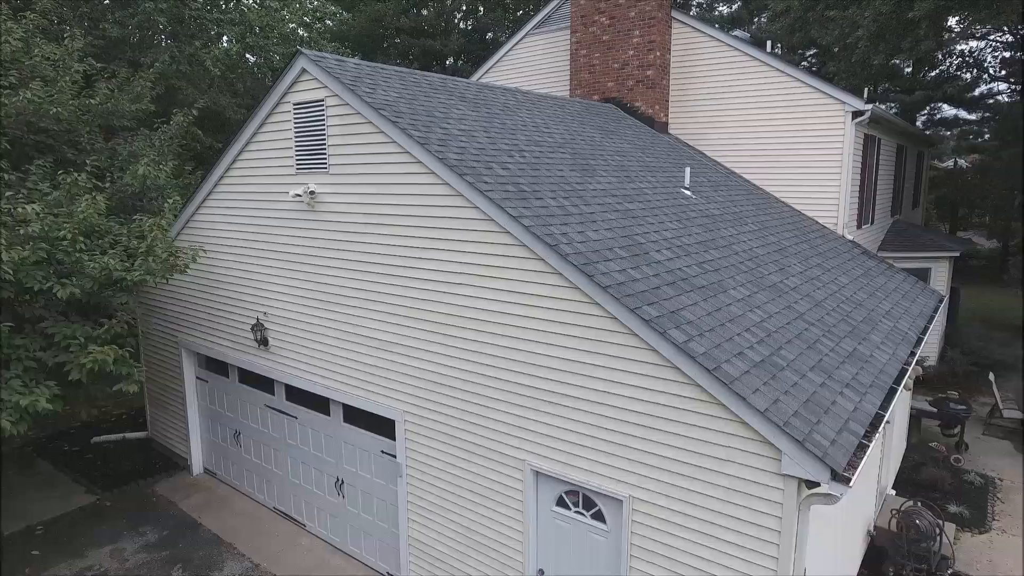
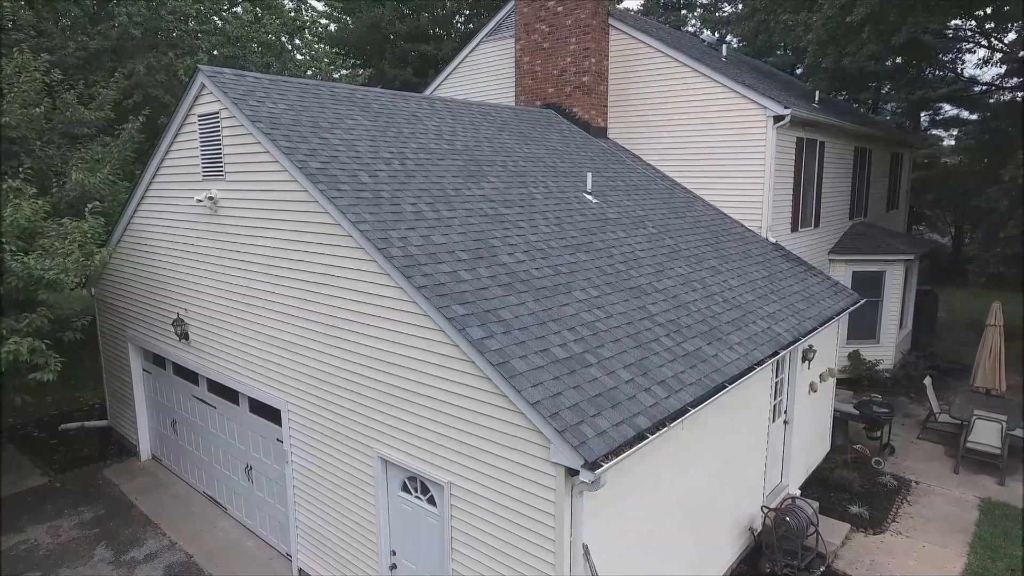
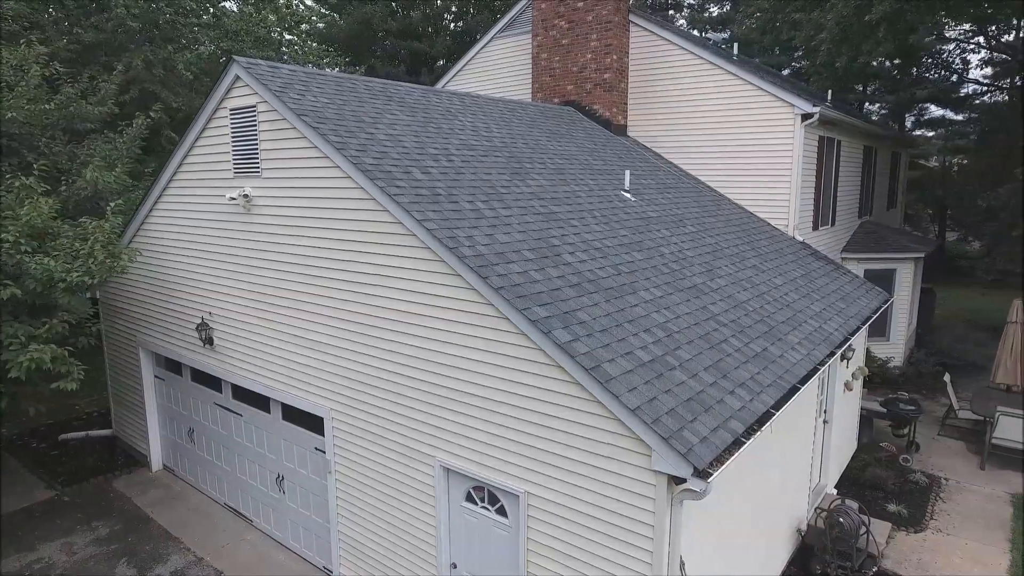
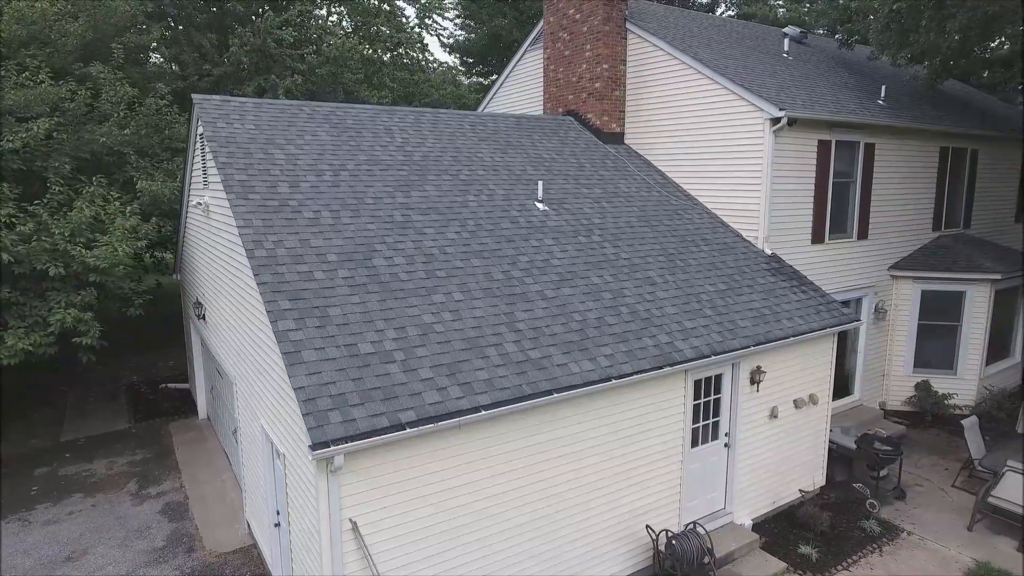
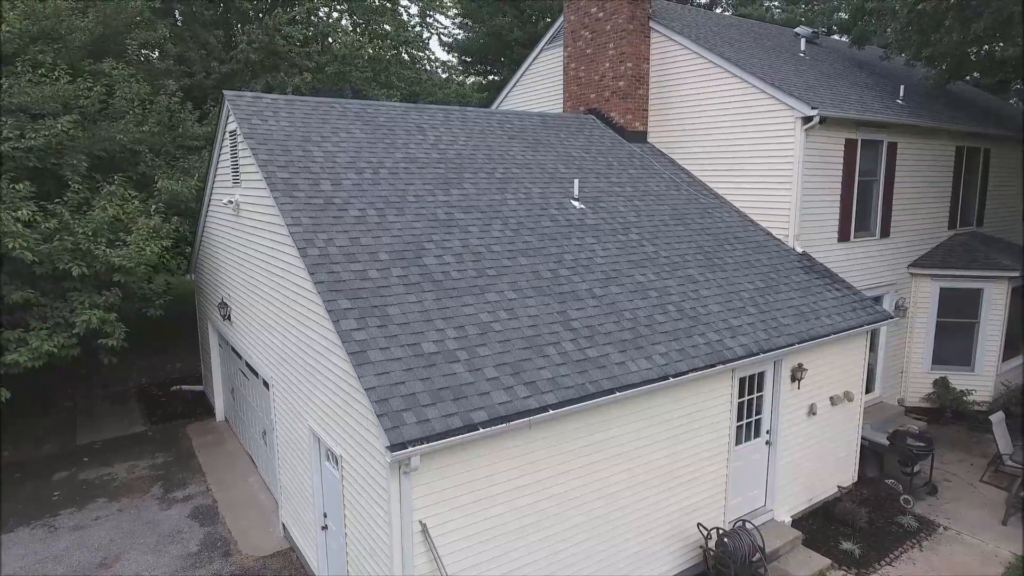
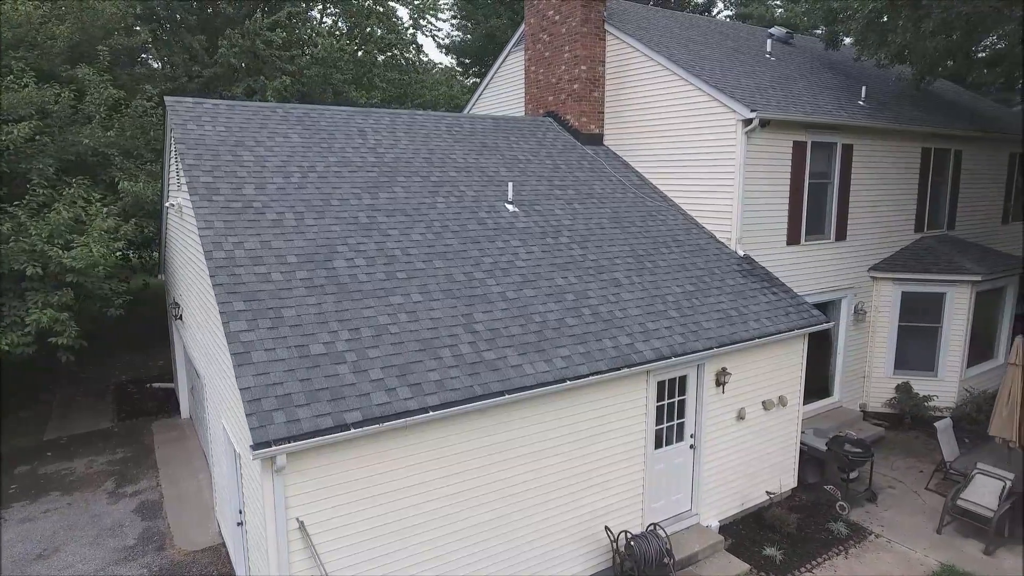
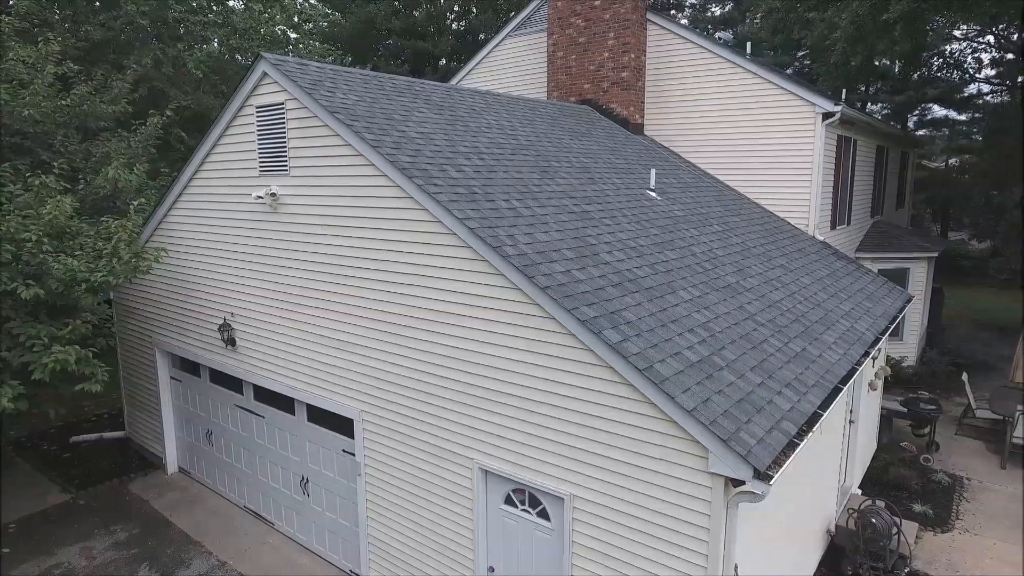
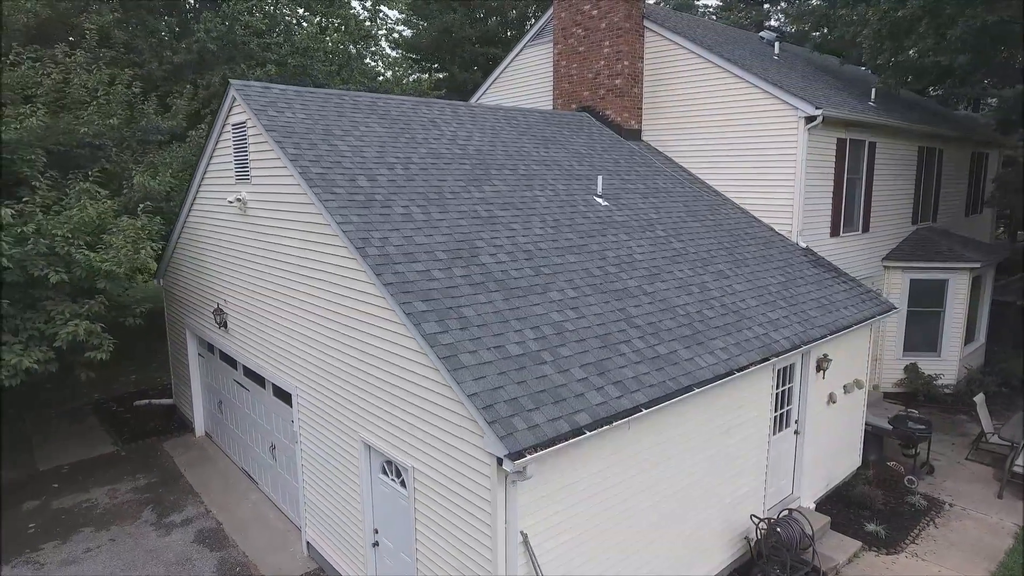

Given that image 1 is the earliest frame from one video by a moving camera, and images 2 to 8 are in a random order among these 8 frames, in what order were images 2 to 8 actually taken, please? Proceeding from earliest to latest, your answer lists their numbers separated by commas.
7, 3, 2, 8, 5, 4, 6
